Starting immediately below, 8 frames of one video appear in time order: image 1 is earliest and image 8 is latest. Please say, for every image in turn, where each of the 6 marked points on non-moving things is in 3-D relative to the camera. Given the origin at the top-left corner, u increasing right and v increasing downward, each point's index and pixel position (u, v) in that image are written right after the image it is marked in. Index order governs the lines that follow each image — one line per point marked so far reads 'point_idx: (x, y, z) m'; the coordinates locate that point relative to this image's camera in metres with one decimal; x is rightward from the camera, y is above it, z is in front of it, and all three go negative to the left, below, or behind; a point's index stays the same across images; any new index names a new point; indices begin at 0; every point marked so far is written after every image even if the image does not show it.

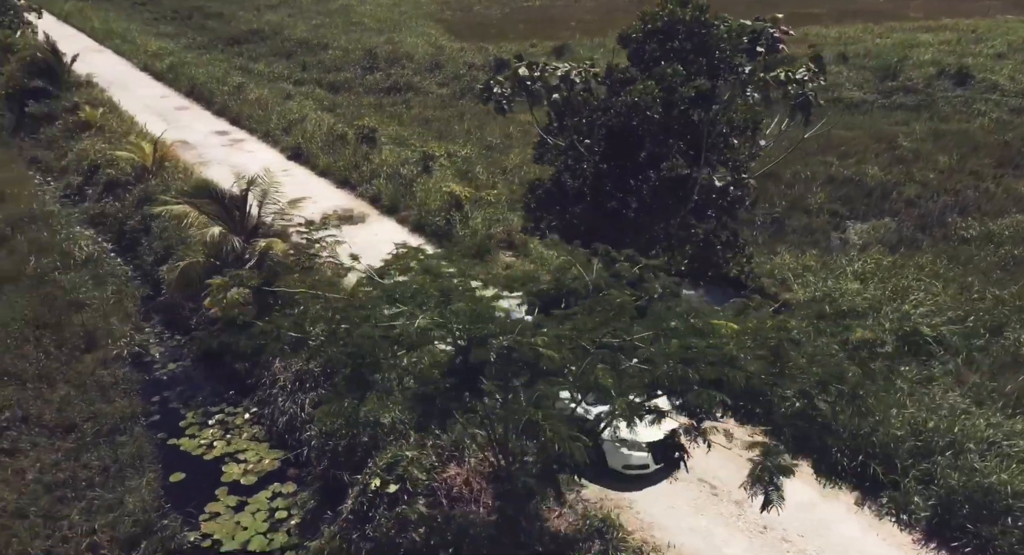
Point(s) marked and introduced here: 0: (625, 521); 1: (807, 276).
0: (+1.2, -2.5, +8.4) m
1: (+5.2, 0.0, +14.7) m
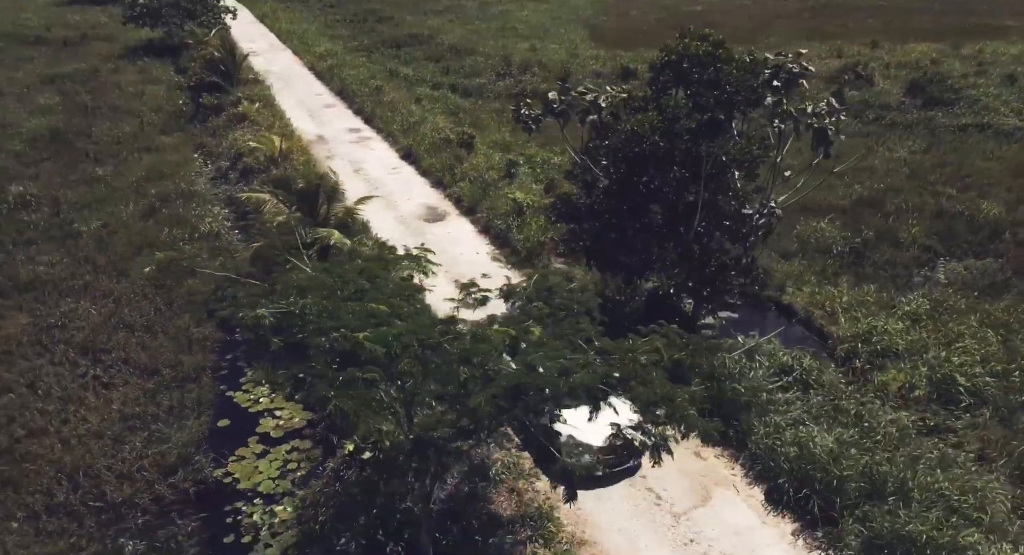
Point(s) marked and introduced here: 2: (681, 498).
0: (+0.6, -2.7, +9.2) m
1: (+6.1, -0.6, +14.4) m
2: (+2.0, -2.6, +9.6) m
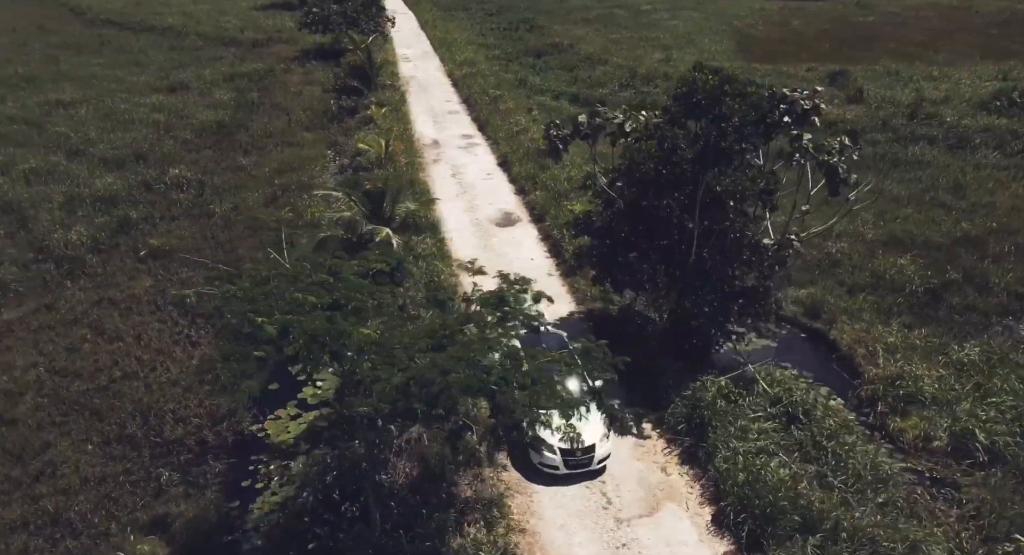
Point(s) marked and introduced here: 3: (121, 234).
0: (0.0, -2.8, +10.1) m
1: (+6.7, -1.3, +14.0) m
2: (+1.5, -2.9, +10.2) m
3: (-8.7, +1.1, +18.1) m
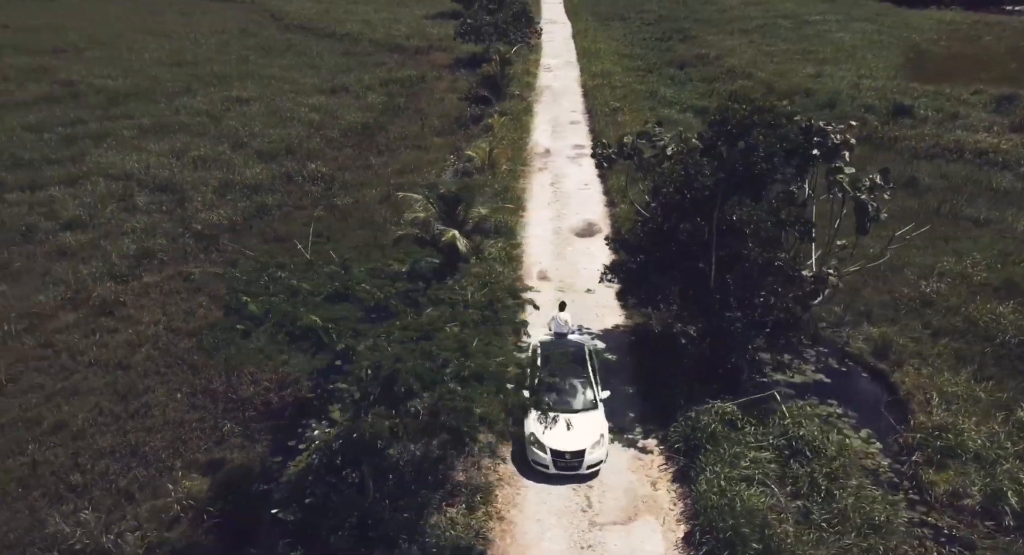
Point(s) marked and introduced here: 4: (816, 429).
0: (-0.2, -2.9, +11.0) m
1: (+7.3, -2.1, +13.2) m
2: (+1.3, -3.1, +10.7) m
3: (-6.6, +1.6, +20.7) m
4: (+4.4, -2.3, +11.9) m
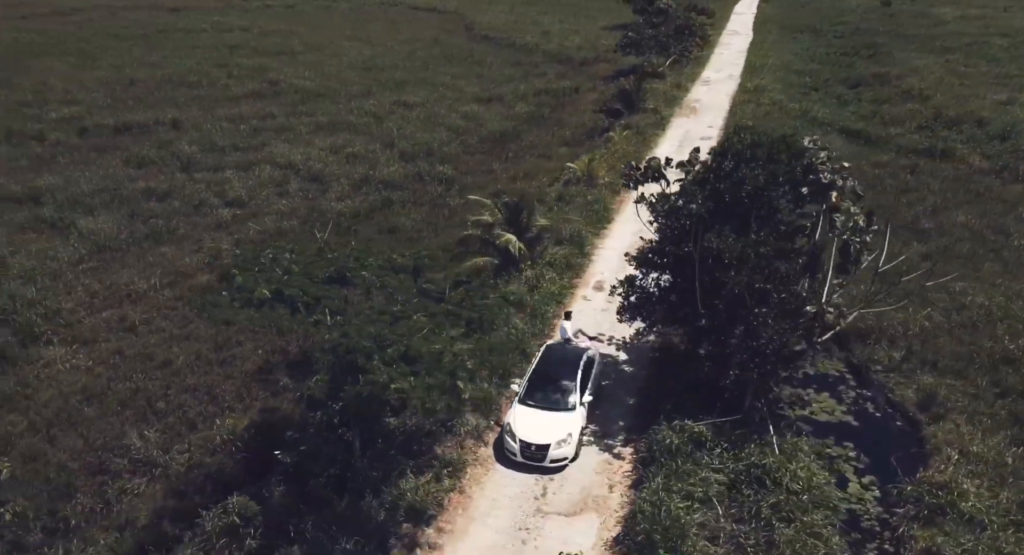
0: (-0.6, -3.0, +12.3) m
1: (+7.2, -2.9, +12.5) m
2: (+0.7, -3.3, +11.7) m
3: (-3.8, +2.0, +23.3) m
4: (+4.0, -2.8, +12.0) m
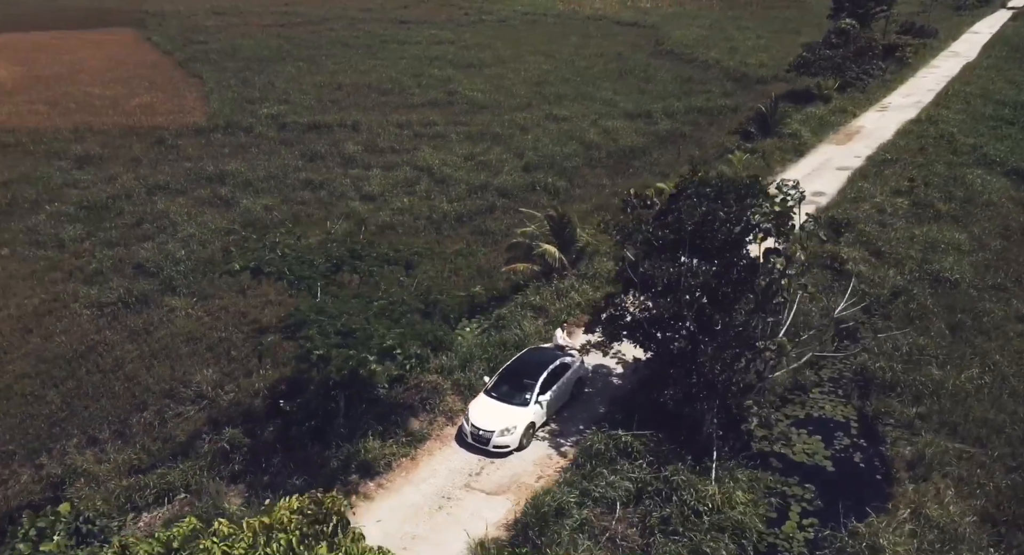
0: (-1.5, -2.9, +14.1) m
1: (+6.1, -3.8, +12.1) m
2: (-0.4, -3.4, +13.2) m
3: (-0.8, +2.1, +25.5) m
4: (+2.9, -3.2, +12.5) m
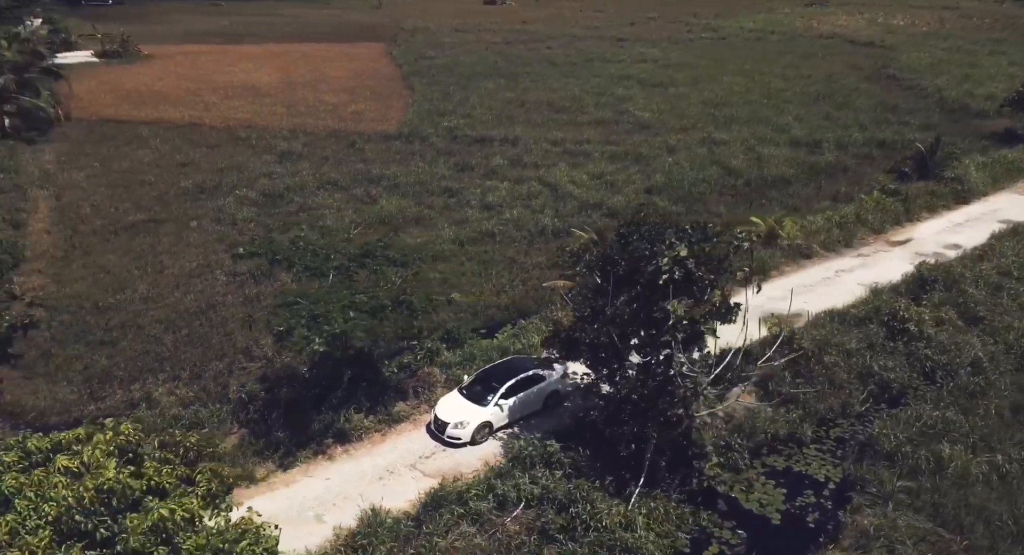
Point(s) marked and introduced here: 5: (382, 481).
0: (-2.1, -3.0, +16.1) m
1: (+4.2, -4.6, +11.8) m
2: (-1.5, -3.5, +14.9) m
3: (+2.7, +1.6, +26.7) m
4: (+1.4, -3.7, +13.2) m
5: (-2.3, -3.6, +14.4) m
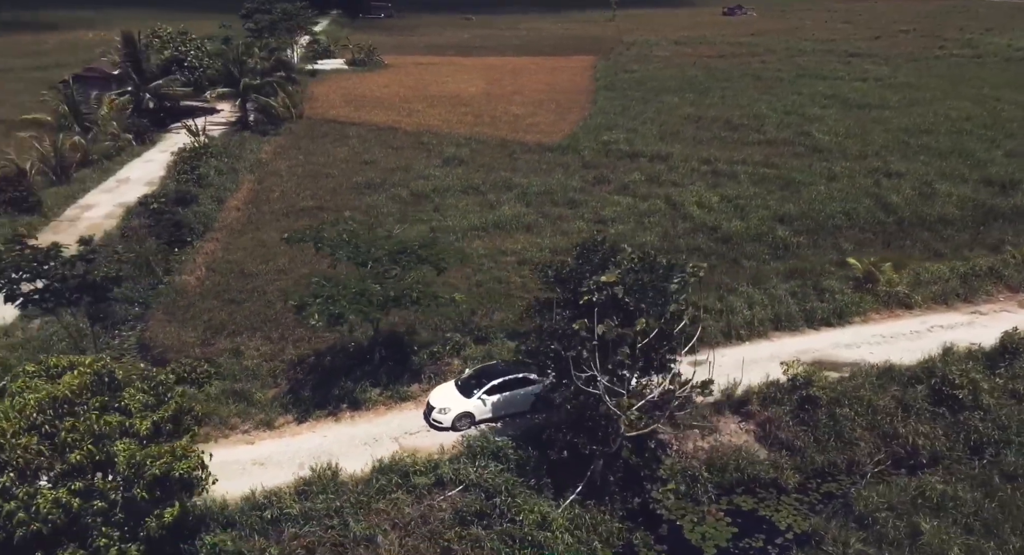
0: (-2.2, -2.8, +18.0) m
1: (+2.2, -5.0, +11.9) m
2: (-2.1, -3.4, +16.6) m
3: (+6.2, +0.8, +26.4) m
4: (+0.2, -3.9, +14.0) m
5: (-3.0, -3.4, +16.4) m
